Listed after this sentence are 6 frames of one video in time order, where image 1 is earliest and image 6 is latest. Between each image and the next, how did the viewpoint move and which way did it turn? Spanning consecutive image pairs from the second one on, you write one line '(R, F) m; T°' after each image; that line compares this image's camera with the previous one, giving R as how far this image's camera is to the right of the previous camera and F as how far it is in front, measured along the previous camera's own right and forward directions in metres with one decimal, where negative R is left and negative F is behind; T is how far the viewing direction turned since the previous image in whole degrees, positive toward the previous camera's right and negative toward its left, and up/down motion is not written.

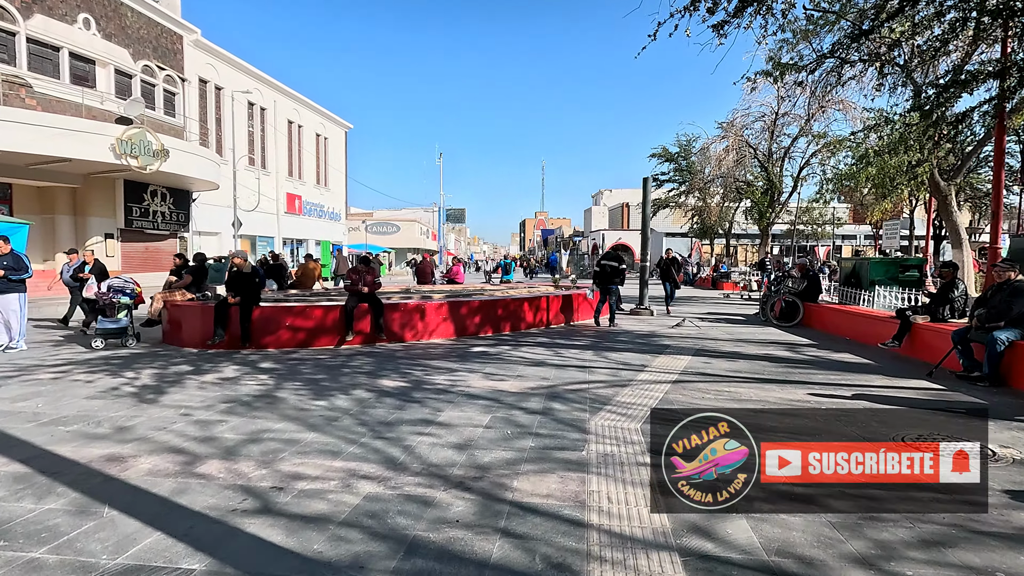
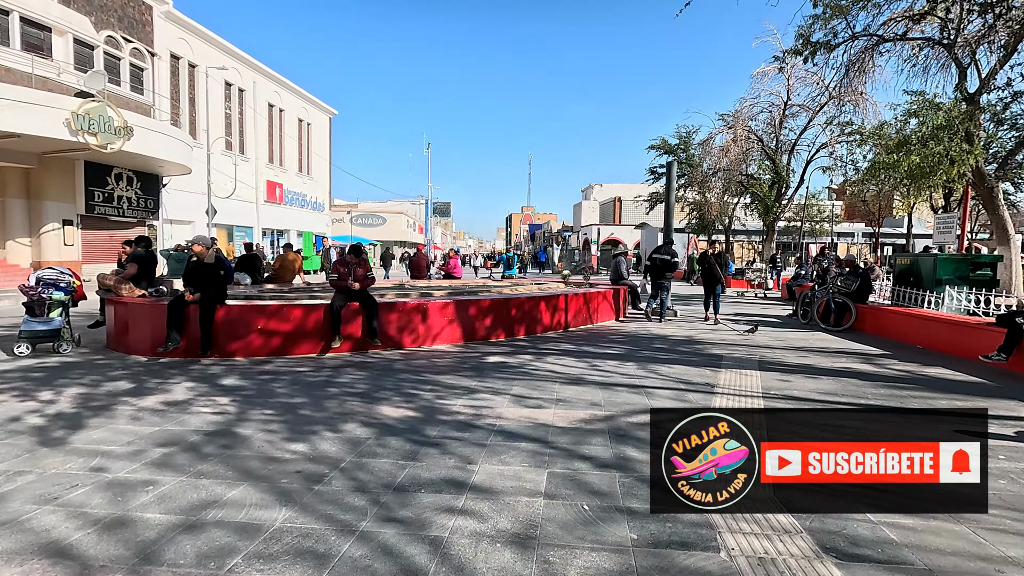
(-0.5, +1.5) m; +2°
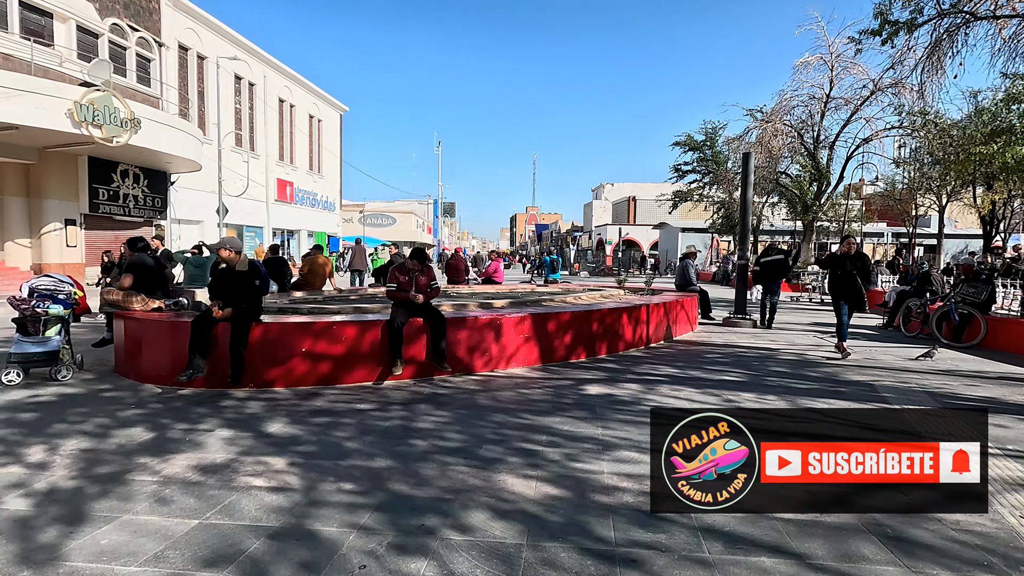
(-1.1, +1.4) m; 0°
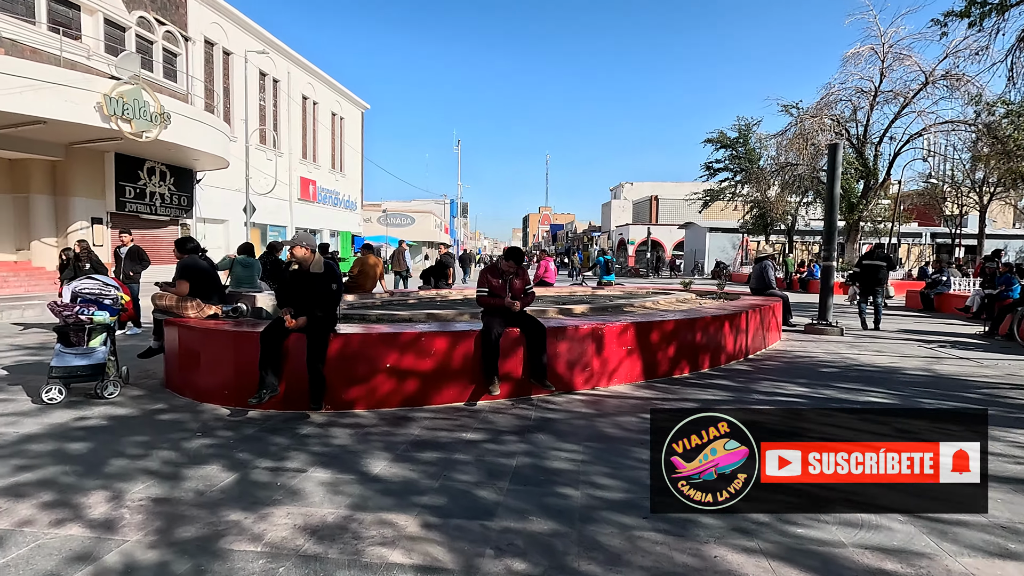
(-1.0, +0.9) m; -1°
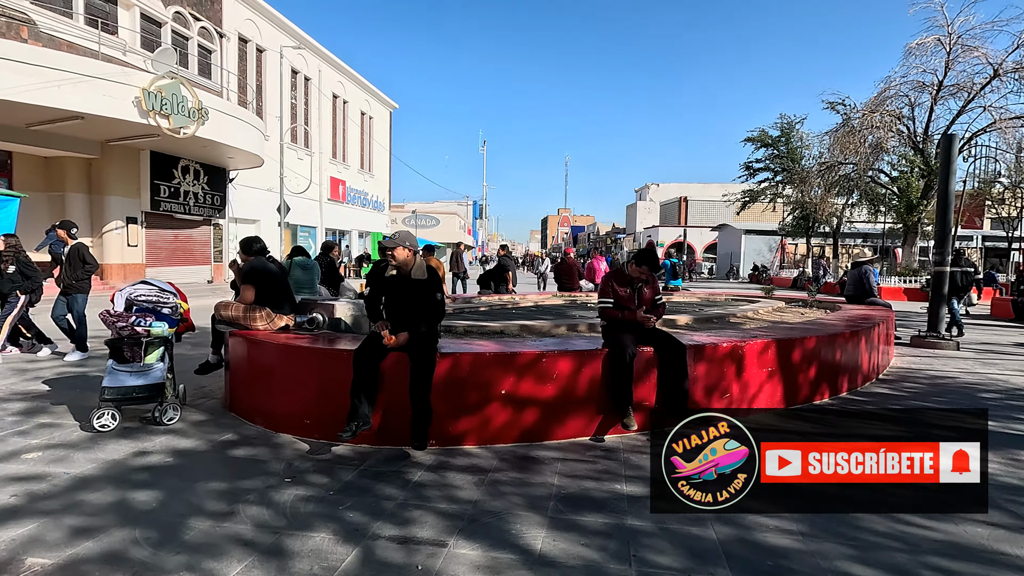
(-1.0, +0.9) m; -2°
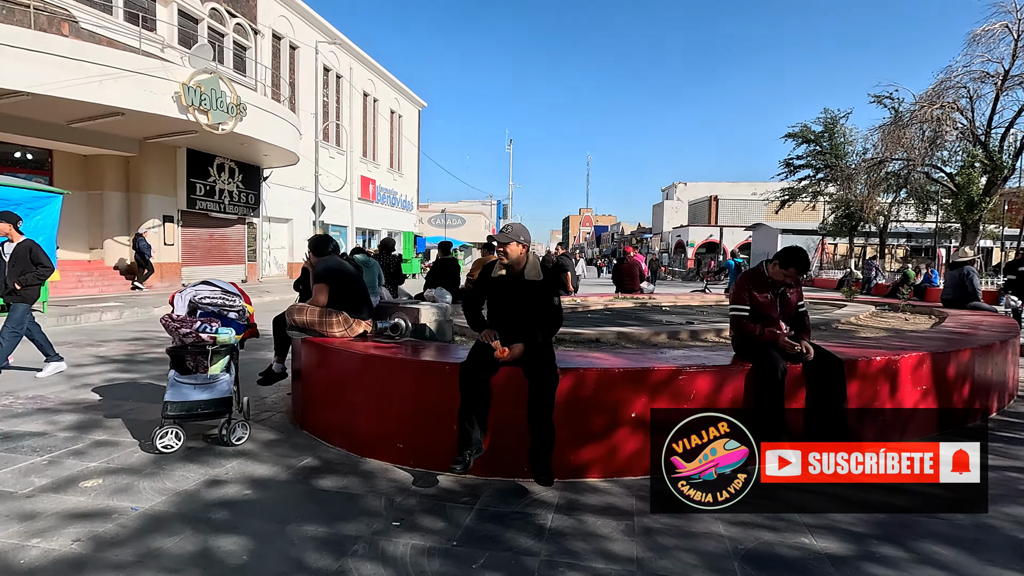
(-0.7, +0.6) m; -2°
